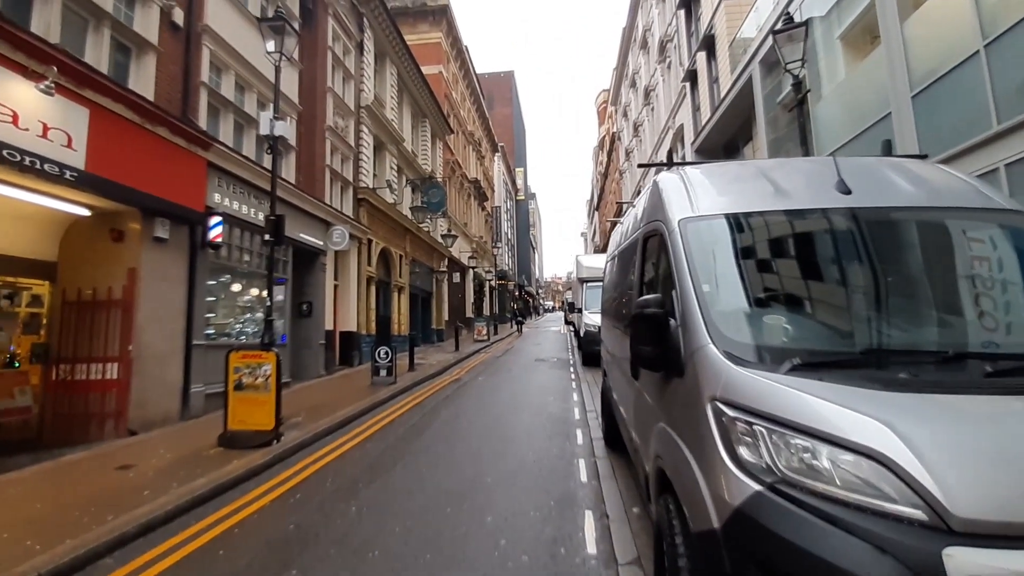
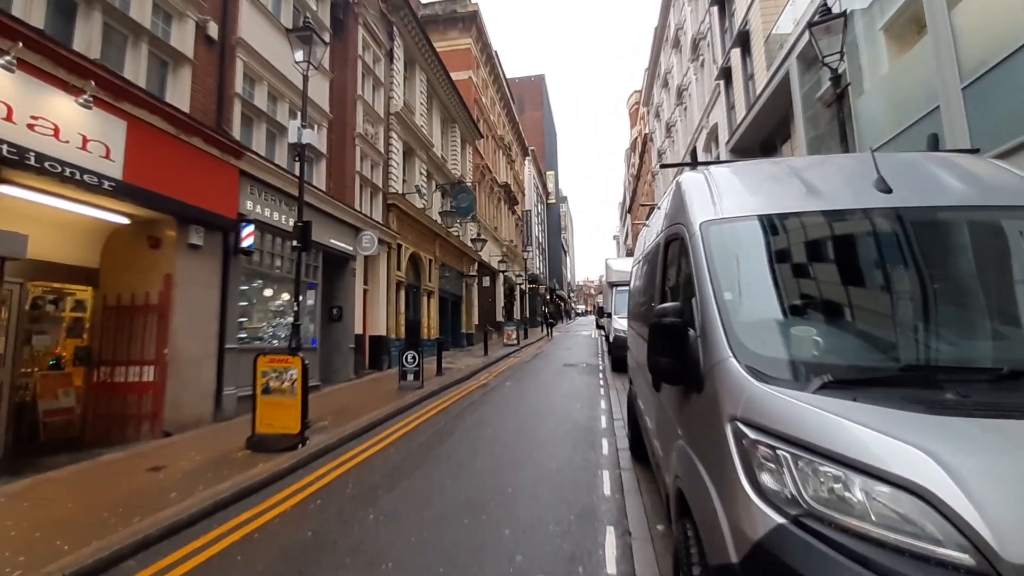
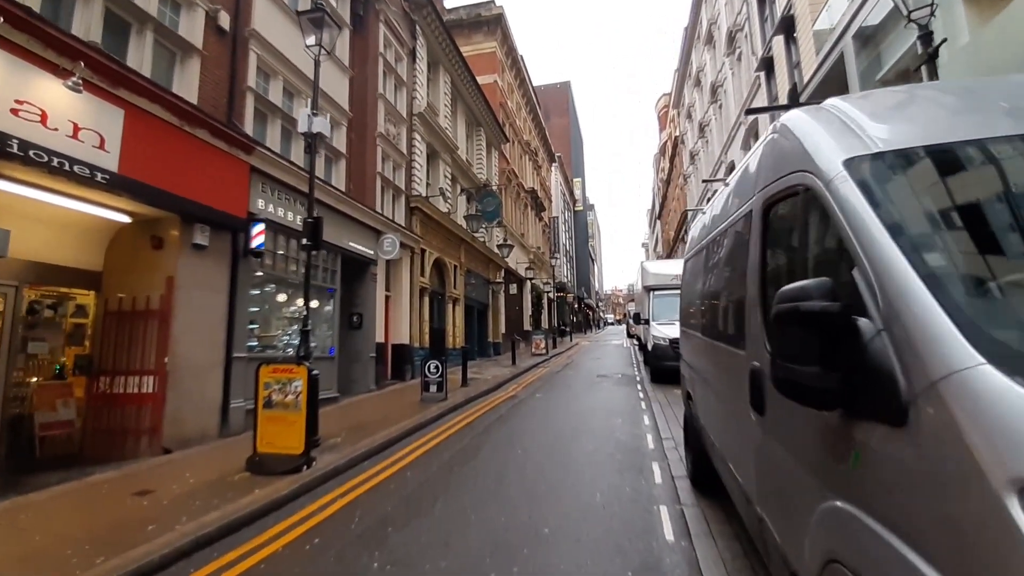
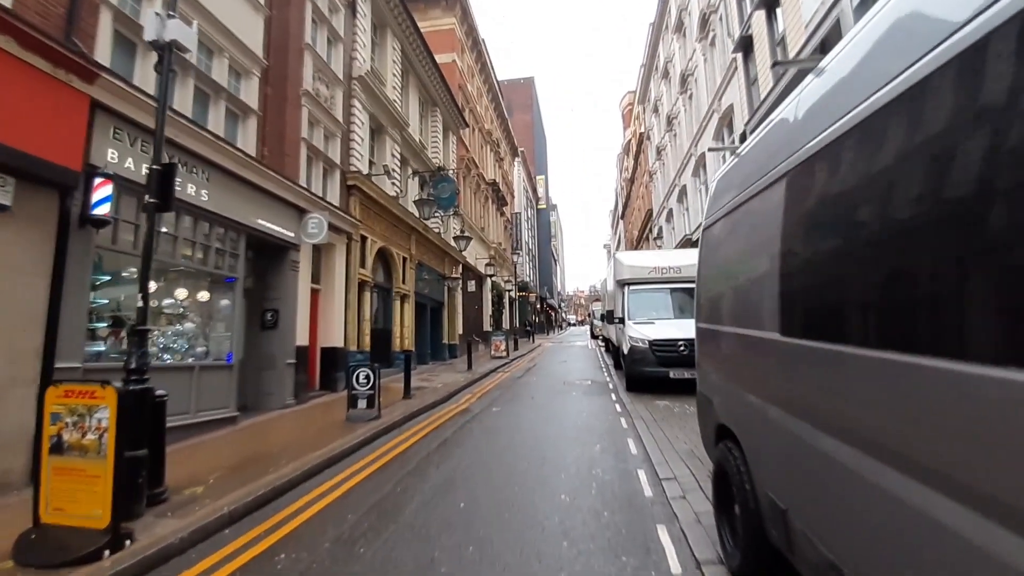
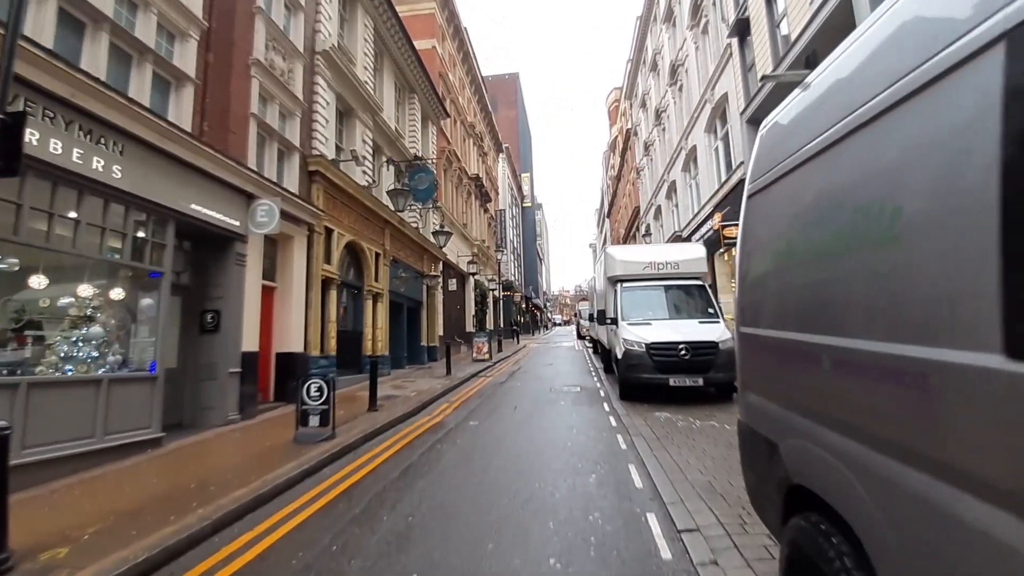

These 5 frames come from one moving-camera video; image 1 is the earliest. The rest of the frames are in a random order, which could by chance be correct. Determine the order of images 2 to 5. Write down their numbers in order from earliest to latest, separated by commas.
2, 3, 4, 5
